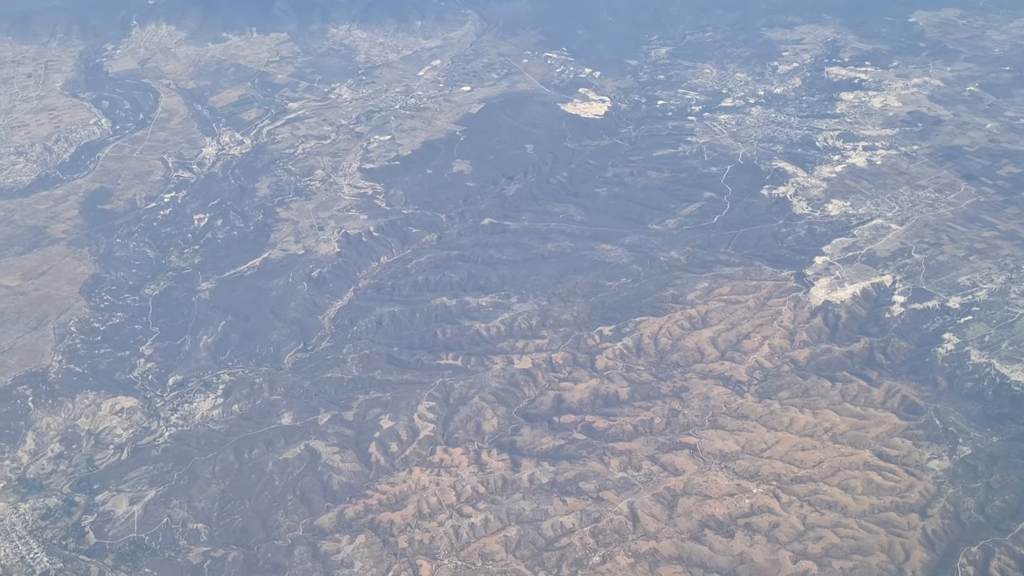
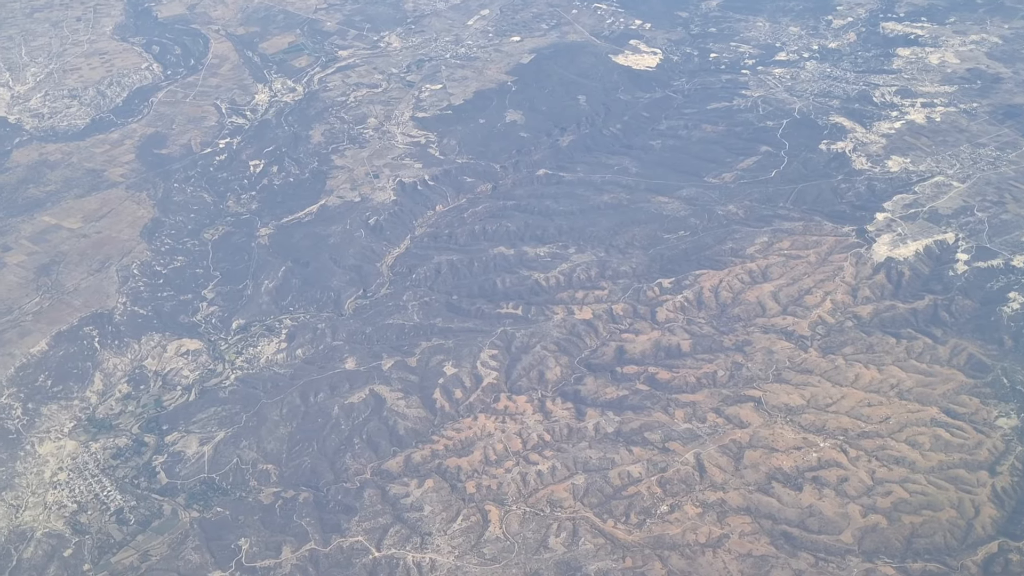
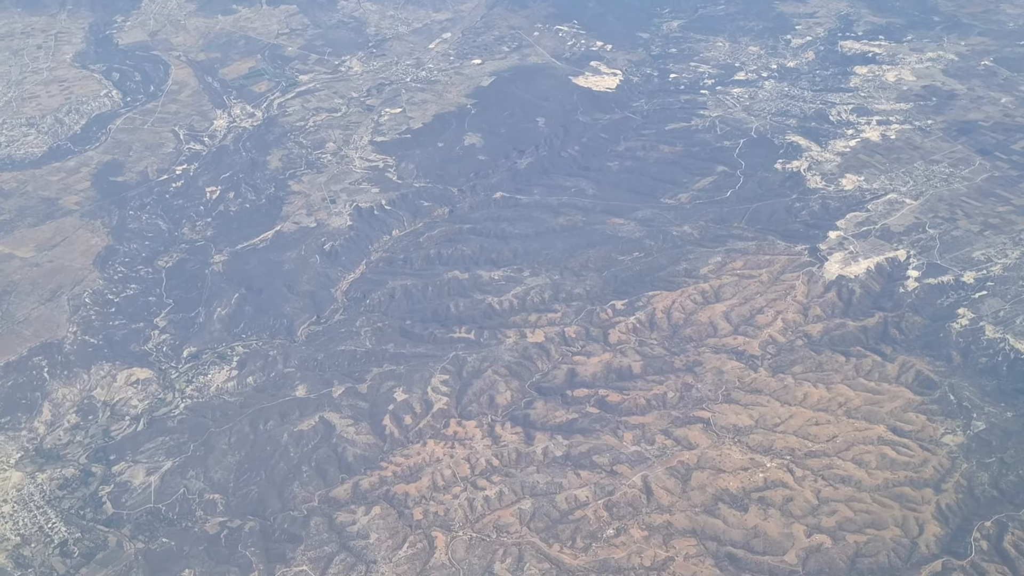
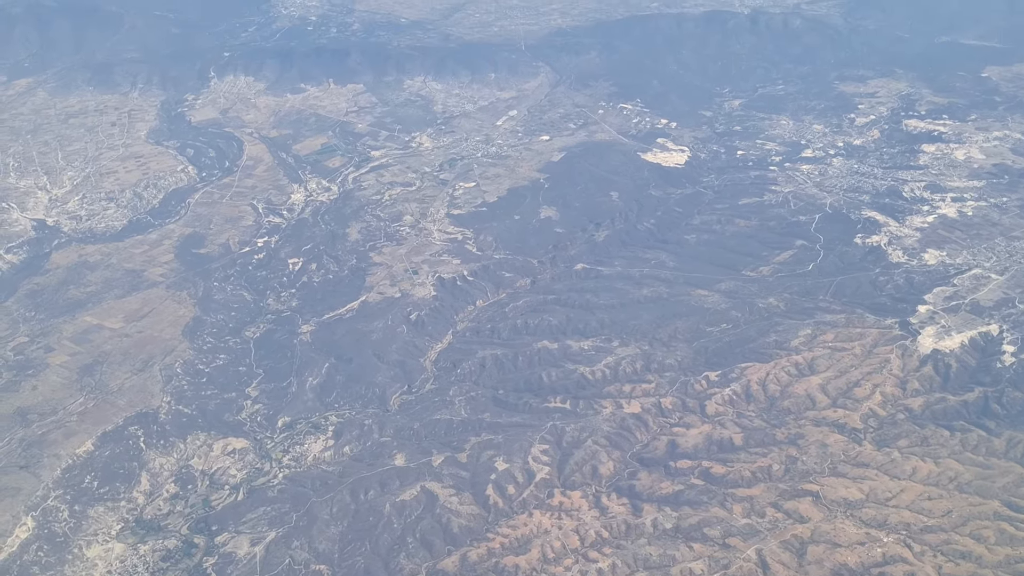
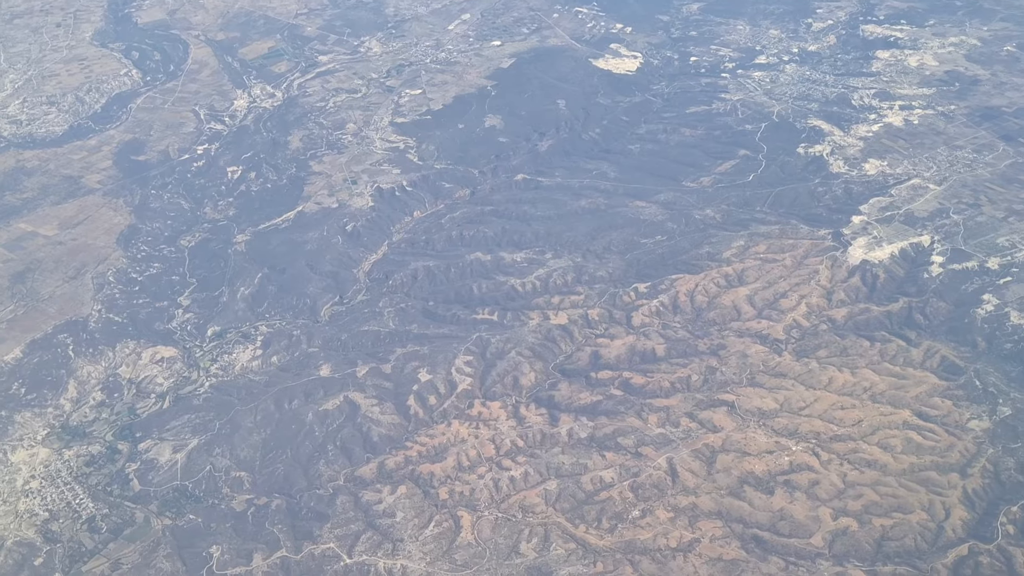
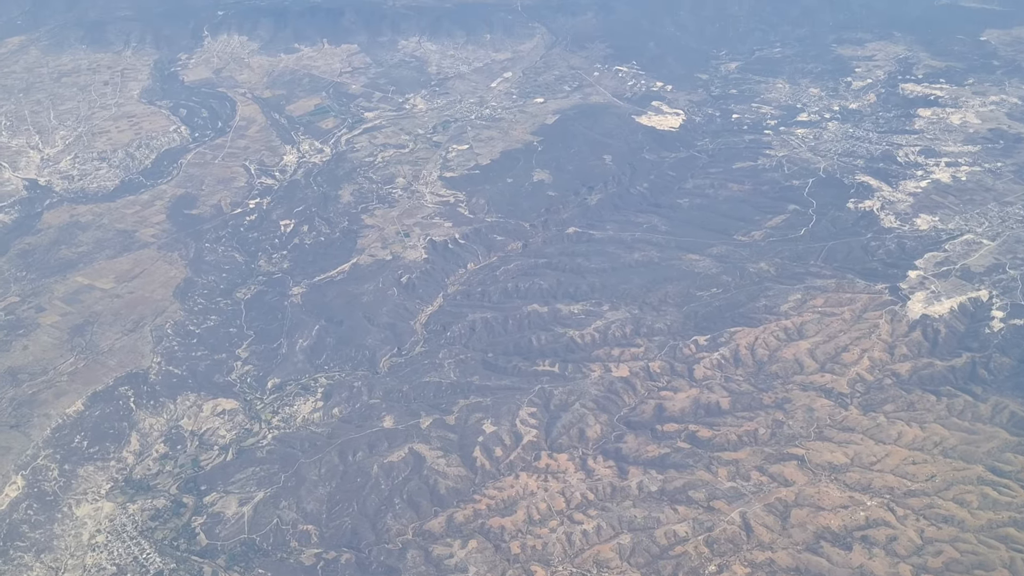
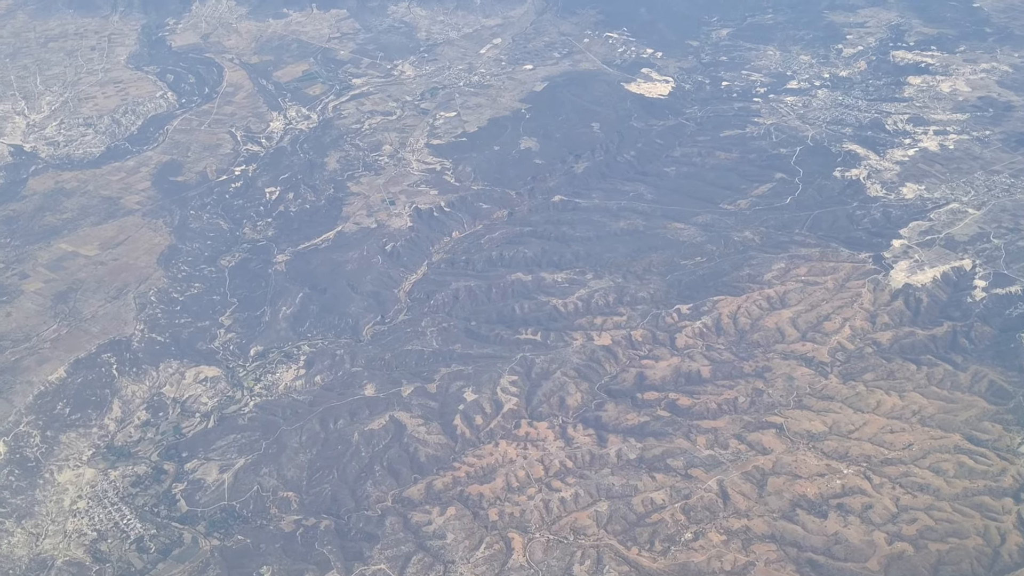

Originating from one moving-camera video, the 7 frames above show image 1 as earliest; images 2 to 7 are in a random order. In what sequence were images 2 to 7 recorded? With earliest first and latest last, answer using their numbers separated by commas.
3, 5, 2, 7, 6, 4
